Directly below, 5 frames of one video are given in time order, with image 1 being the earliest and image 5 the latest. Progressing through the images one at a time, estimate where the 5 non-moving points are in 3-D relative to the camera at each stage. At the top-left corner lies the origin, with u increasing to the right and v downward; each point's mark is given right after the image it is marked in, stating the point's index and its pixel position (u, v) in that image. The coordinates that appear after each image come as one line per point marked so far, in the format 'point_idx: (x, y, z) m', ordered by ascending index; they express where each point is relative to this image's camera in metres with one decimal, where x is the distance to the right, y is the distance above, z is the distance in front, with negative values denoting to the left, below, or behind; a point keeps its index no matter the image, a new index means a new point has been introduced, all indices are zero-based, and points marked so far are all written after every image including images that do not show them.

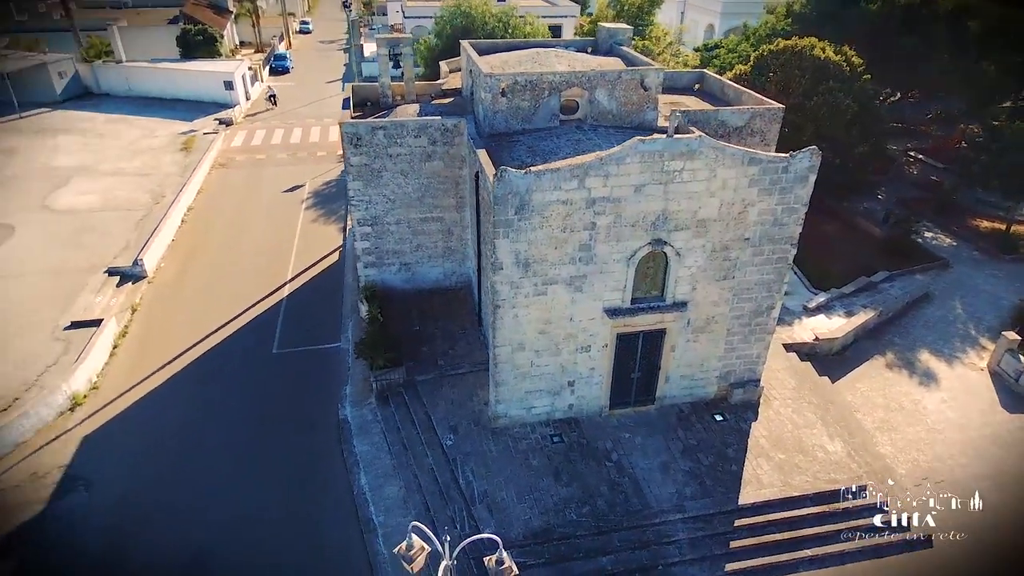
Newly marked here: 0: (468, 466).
0: (-0.9, -3.8, +13.4) m
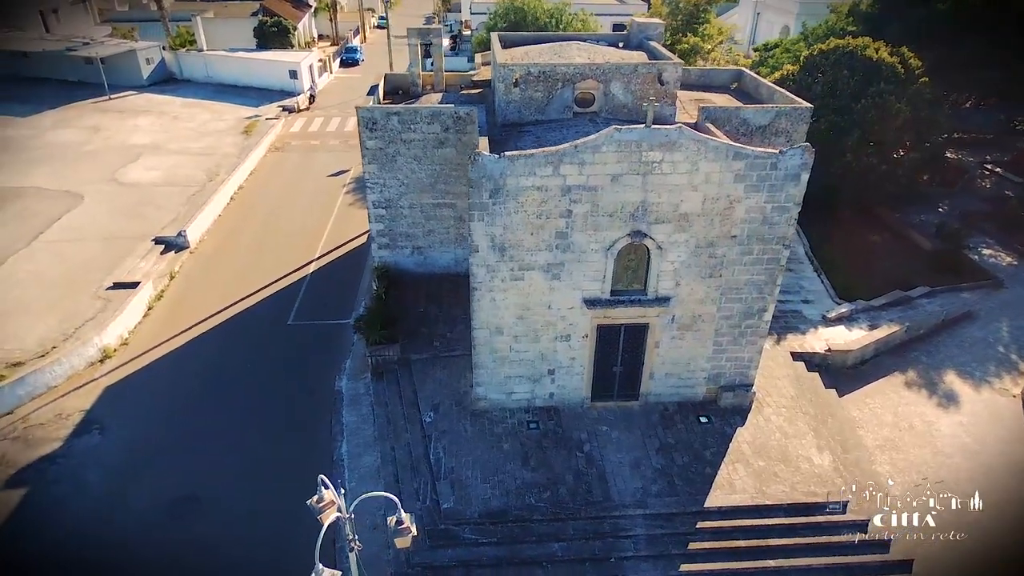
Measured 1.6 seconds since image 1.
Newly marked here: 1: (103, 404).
0: (-1.6, -3.4, +13.8) m
1: (-10.3, -2.9, +15.9) m
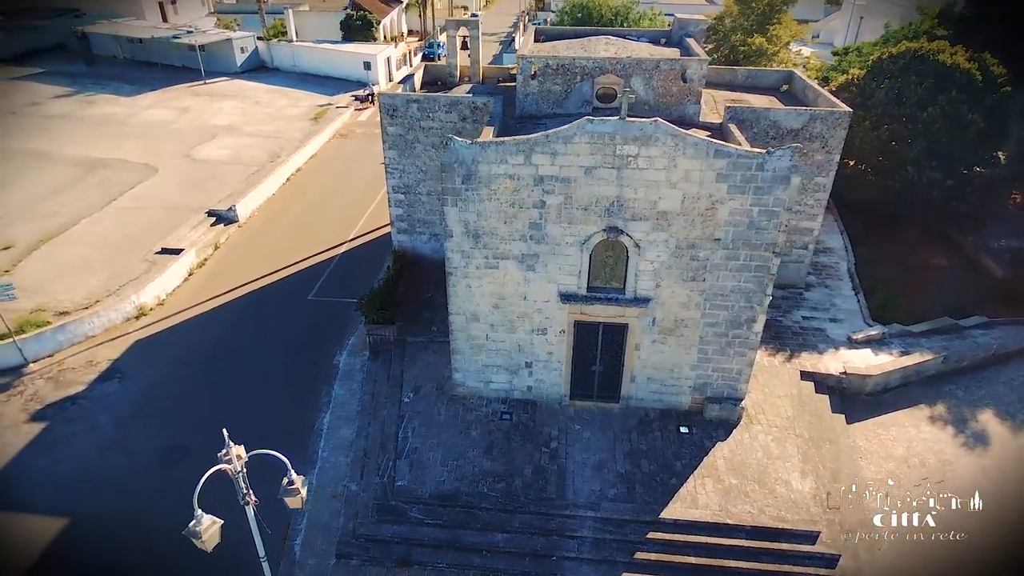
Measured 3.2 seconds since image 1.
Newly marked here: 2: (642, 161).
0: (-2.2, -3.0, +14.0) m
1: (-10.6, -1.9, +17.3) m
2: (+2.4, +2.3, +11.5) m
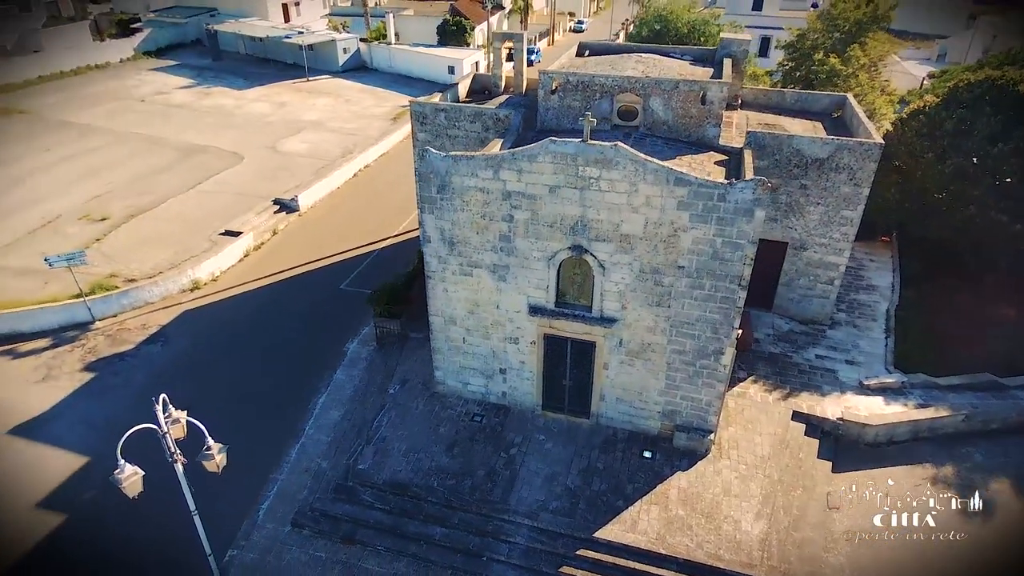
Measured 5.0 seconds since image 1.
0: (-2.9, -3.0, +14.9) m
1: (-10.5, -1.1, +19.5) m
2: (+1.7, +1.9, +11.7) m
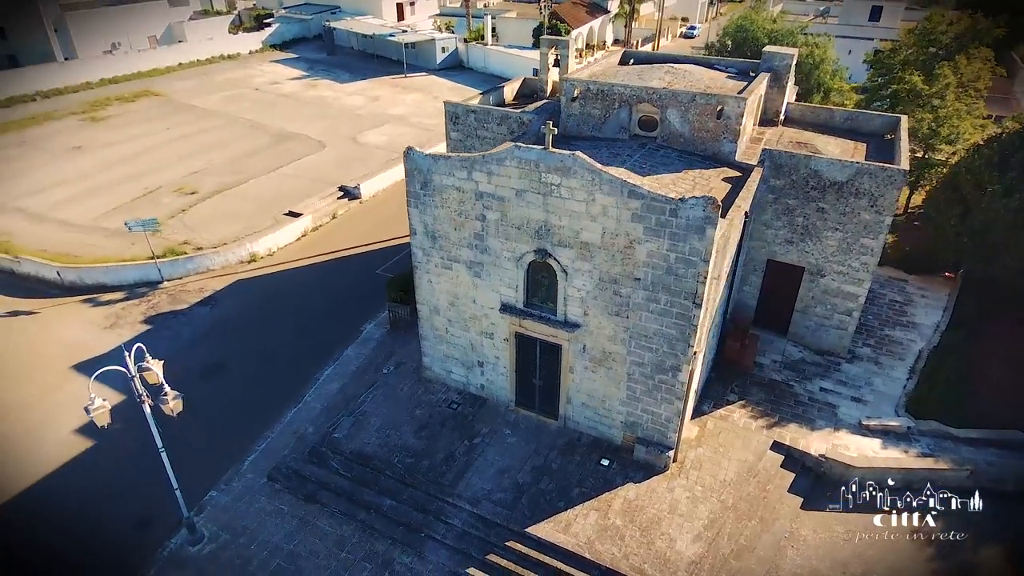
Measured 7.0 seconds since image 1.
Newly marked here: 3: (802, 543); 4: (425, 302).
0: (-3.5, -2.7, +16.0) m
1: (-9.9, -0.1, +21.8) m
2: (+1.0, +1.8, +12.0) m
3: (+5.9, -5.3, +12.8) m
4: (-2.1, -0.3, +15.2) m
